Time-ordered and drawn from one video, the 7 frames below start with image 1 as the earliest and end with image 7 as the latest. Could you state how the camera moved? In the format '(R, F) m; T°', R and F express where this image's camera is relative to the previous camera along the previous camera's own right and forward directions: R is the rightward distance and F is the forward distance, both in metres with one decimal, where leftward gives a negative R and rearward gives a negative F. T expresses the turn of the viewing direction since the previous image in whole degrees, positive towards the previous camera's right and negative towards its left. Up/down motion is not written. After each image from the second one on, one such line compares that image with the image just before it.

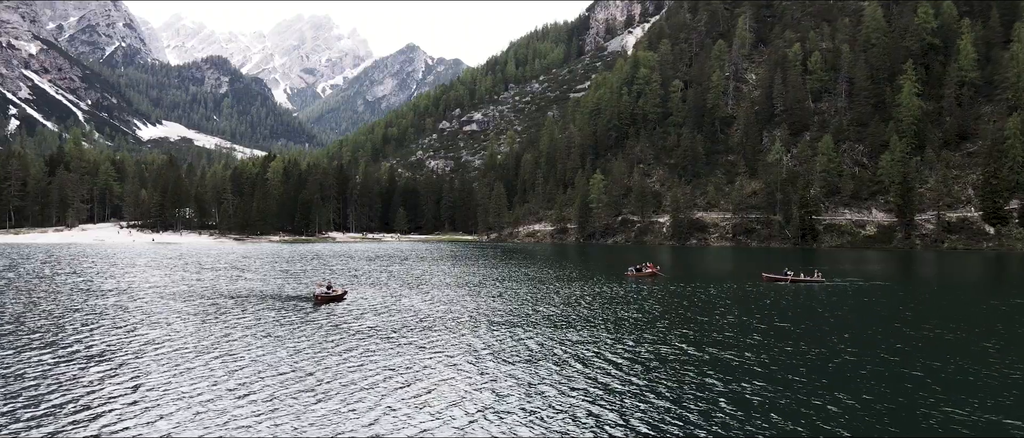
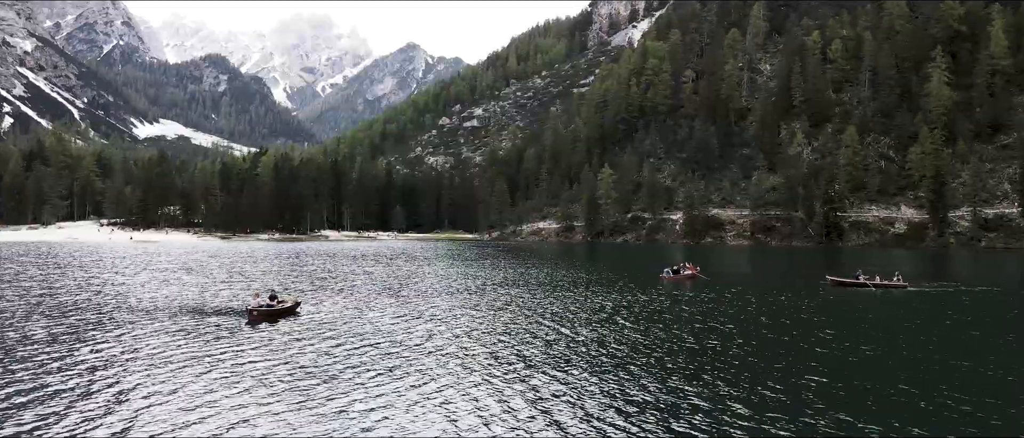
(-0.7, +8.8) m; 0°
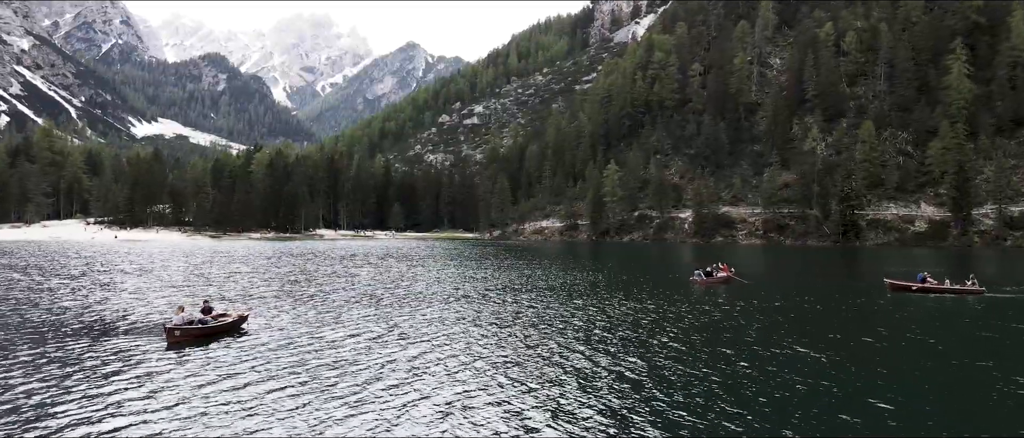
(-0.4, +5.5) m; 0°
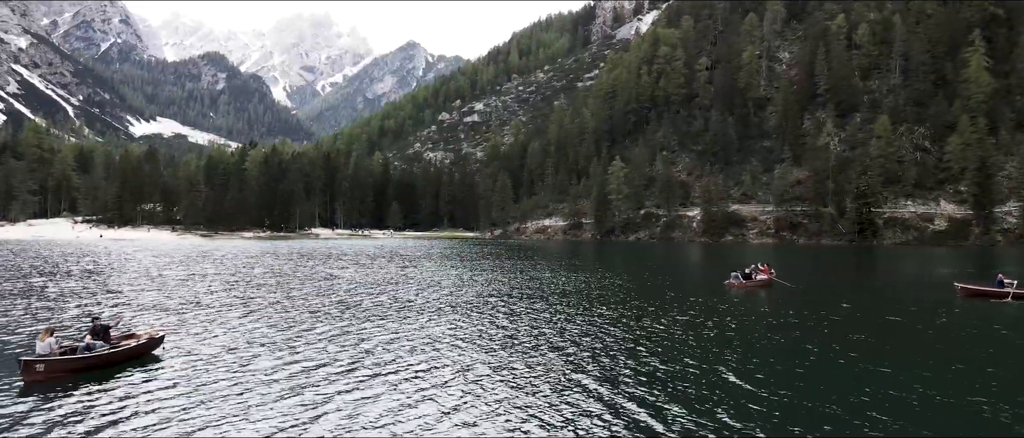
(-0.3, +4.7) m; 0°
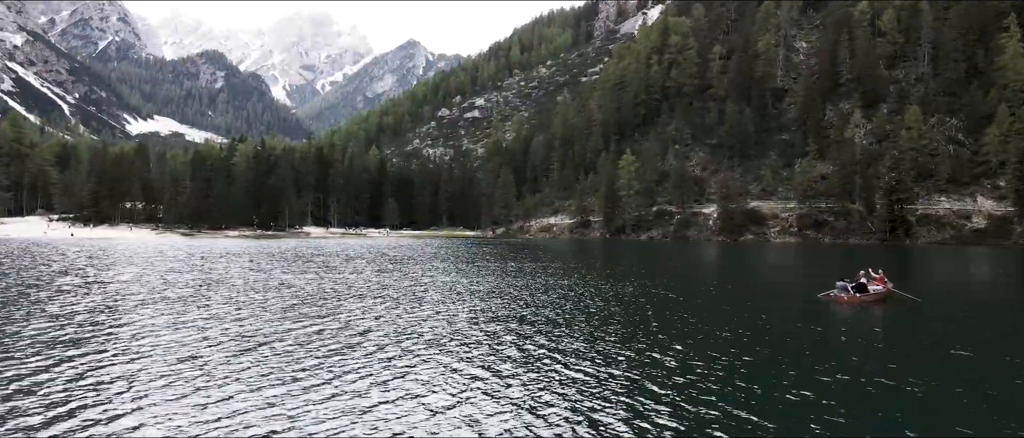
(-0.7, +8.3) m; 0°
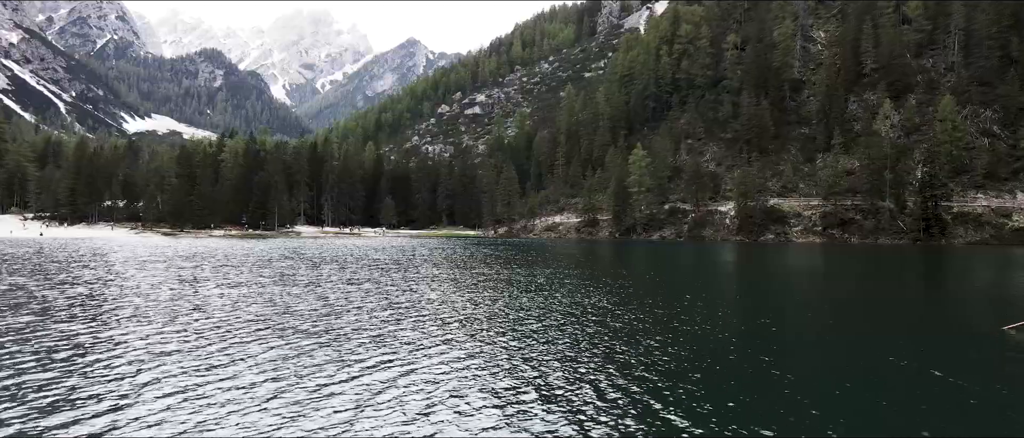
(-0.6, +7.7) m; 0°
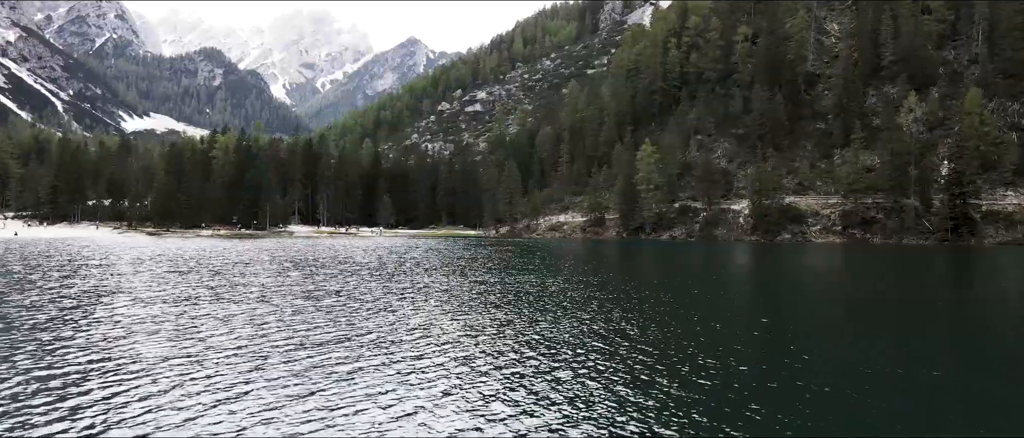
(-0.4, +5.5) m; 0°
